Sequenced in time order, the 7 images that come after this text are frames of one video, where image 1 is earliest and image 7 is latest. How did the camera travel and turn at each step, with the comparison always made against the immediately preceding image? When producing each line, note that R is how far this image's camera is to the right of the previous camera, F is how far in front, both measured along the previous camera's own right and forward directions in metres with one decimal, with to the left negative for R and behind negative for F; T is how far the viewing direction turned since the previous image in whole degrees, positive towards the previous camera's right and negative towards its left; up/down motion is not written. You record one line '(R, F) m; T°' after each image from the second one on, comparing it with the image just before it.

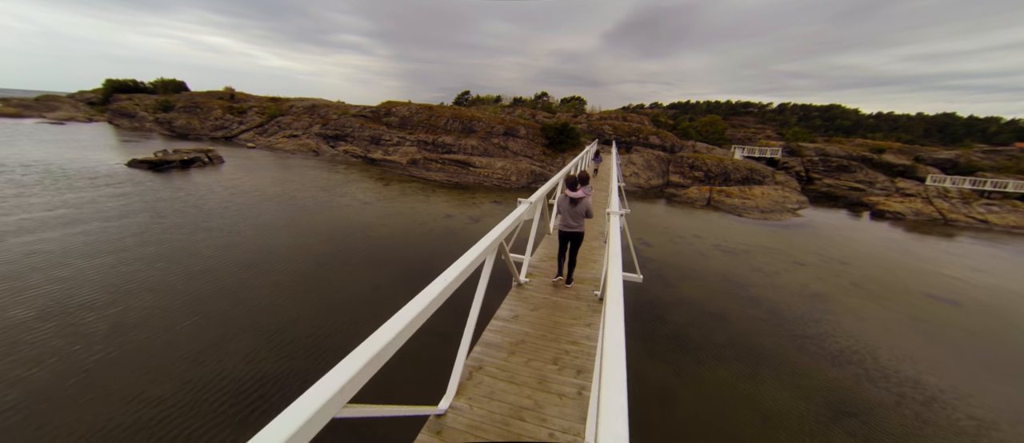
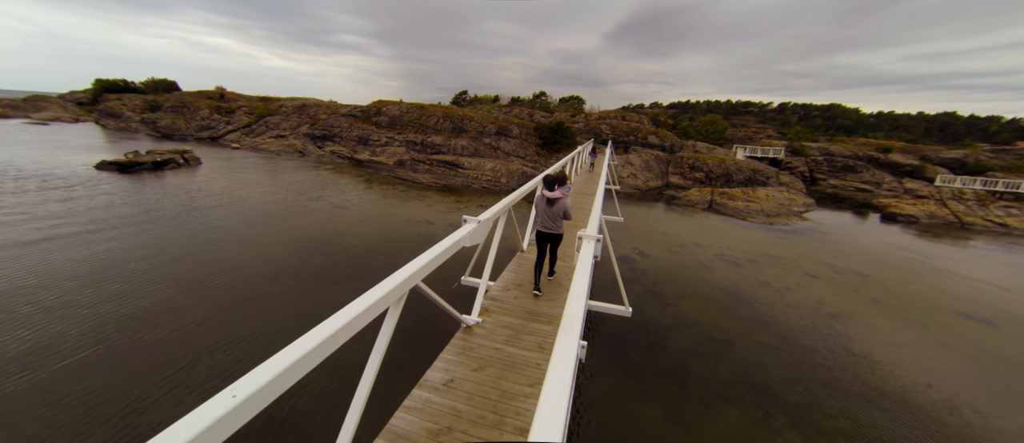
(+0.6, +1.0) m; 0°
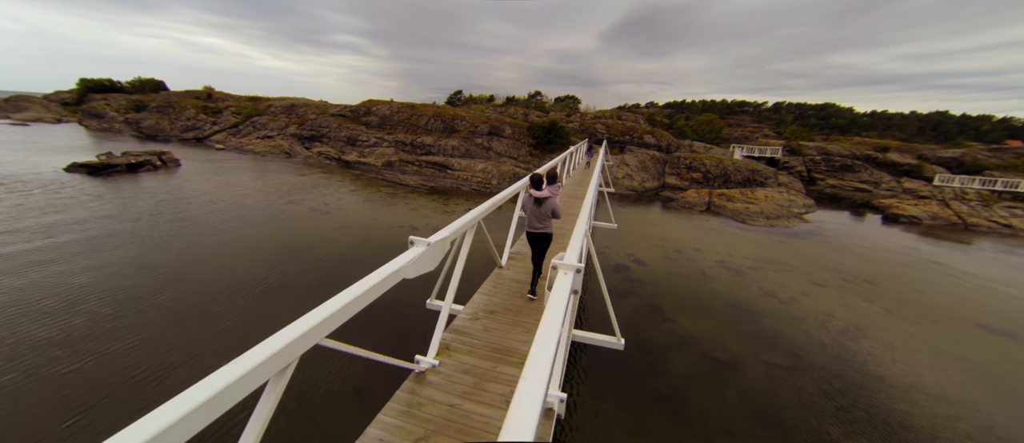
(+0.3, +0.7) m; 0°
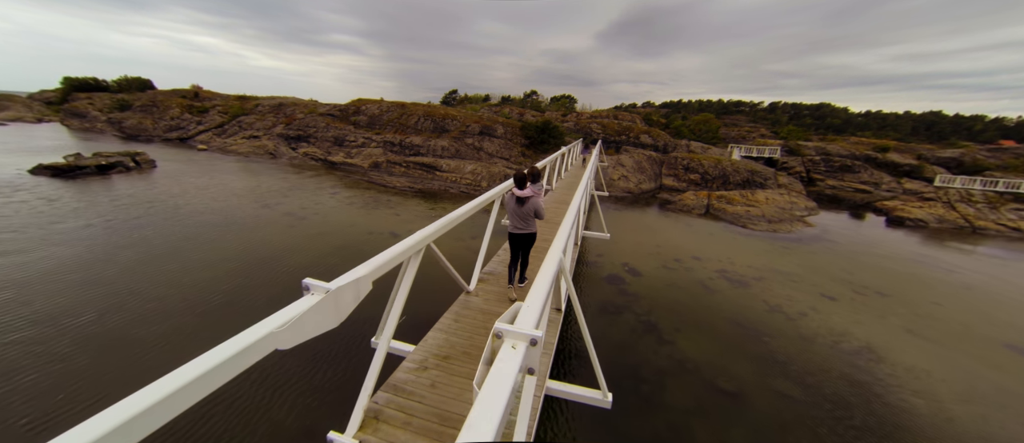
(+0.3, +0.8) m; 0°
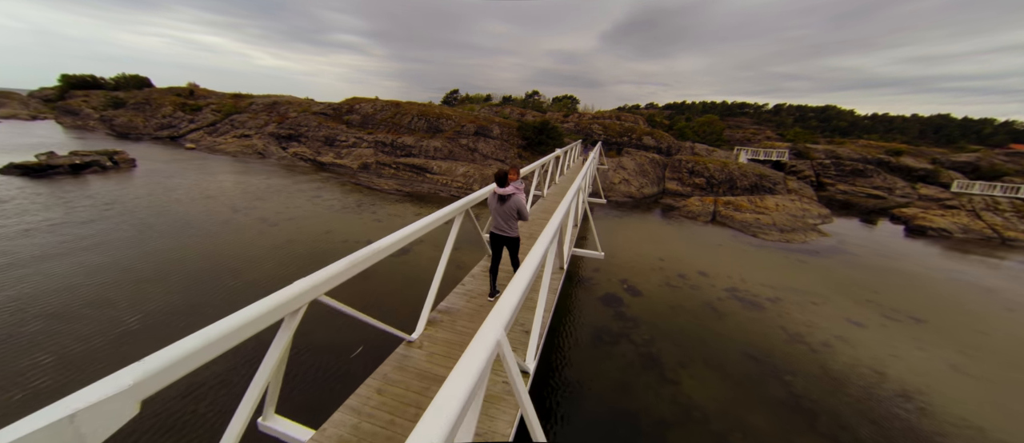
(+0.4, +1.0) m; 0°
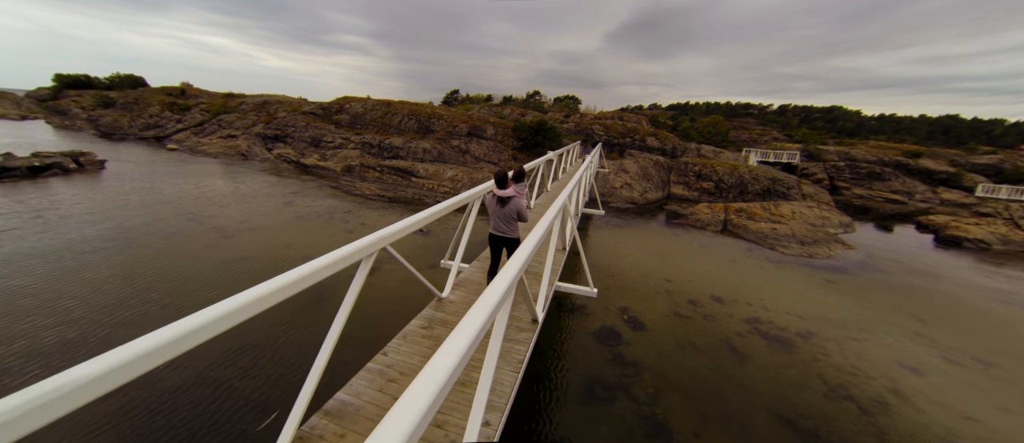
(+0.5, +1.3) m; 0°
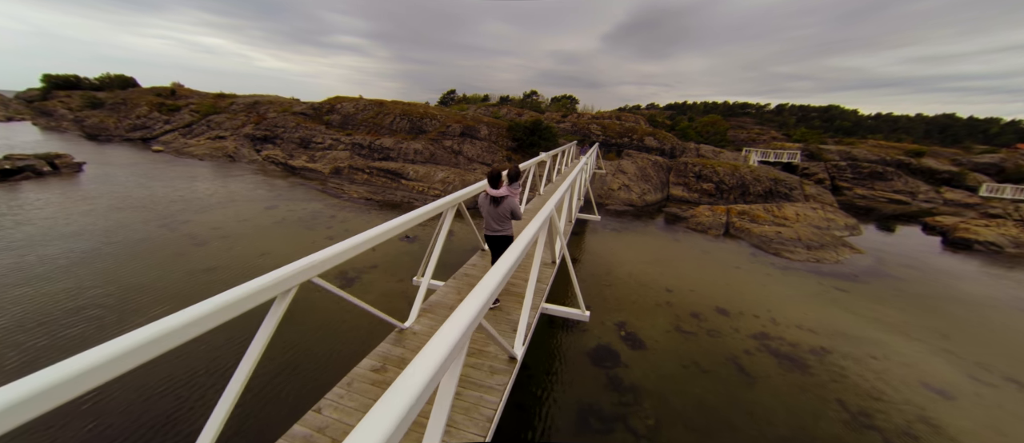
(+0.2, +0.6) m; 0°
